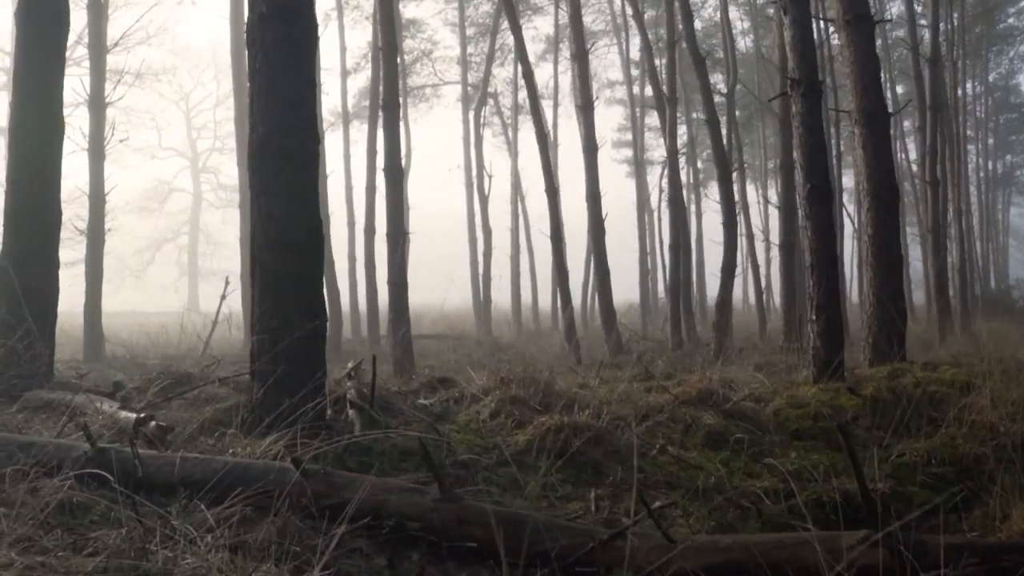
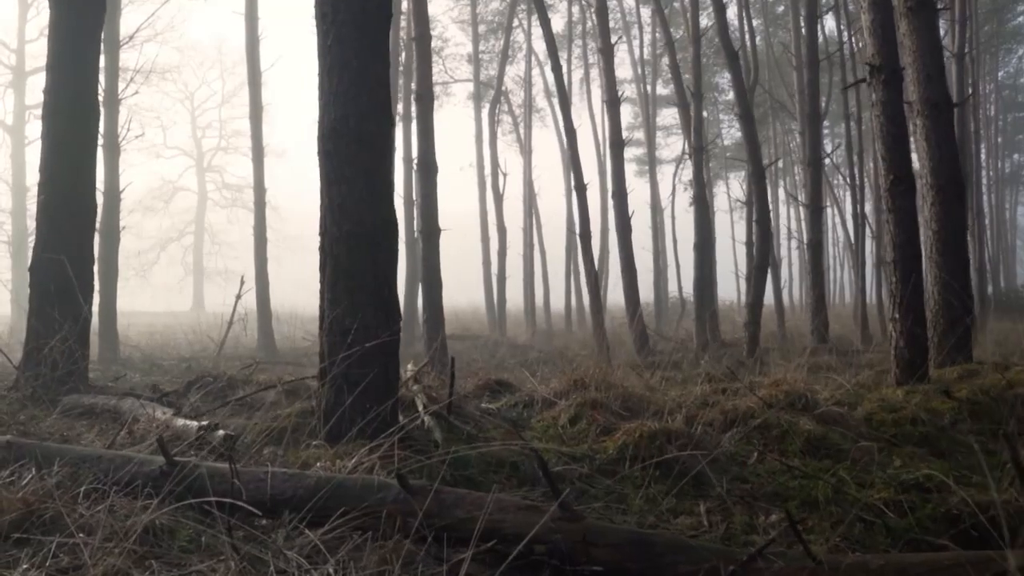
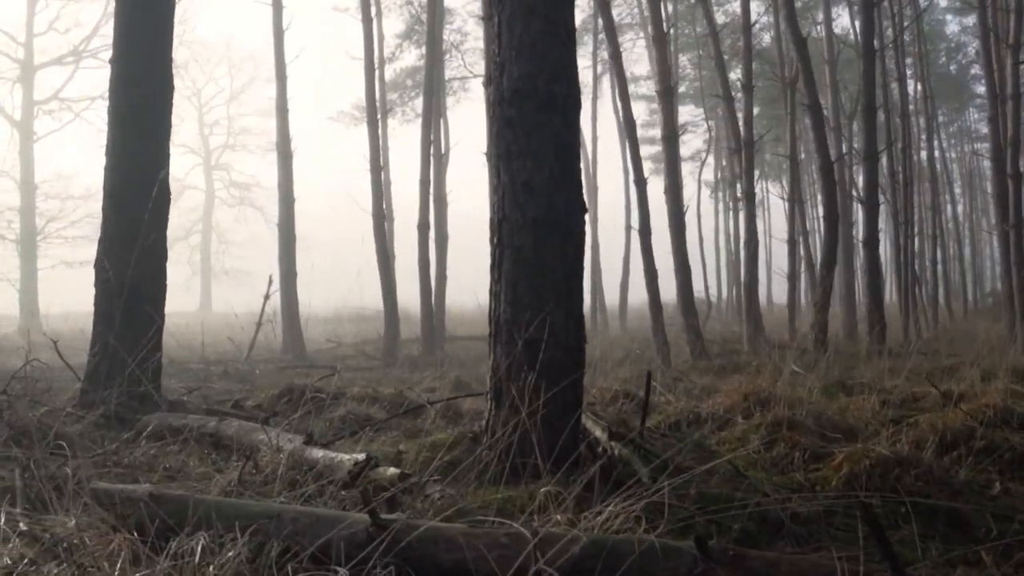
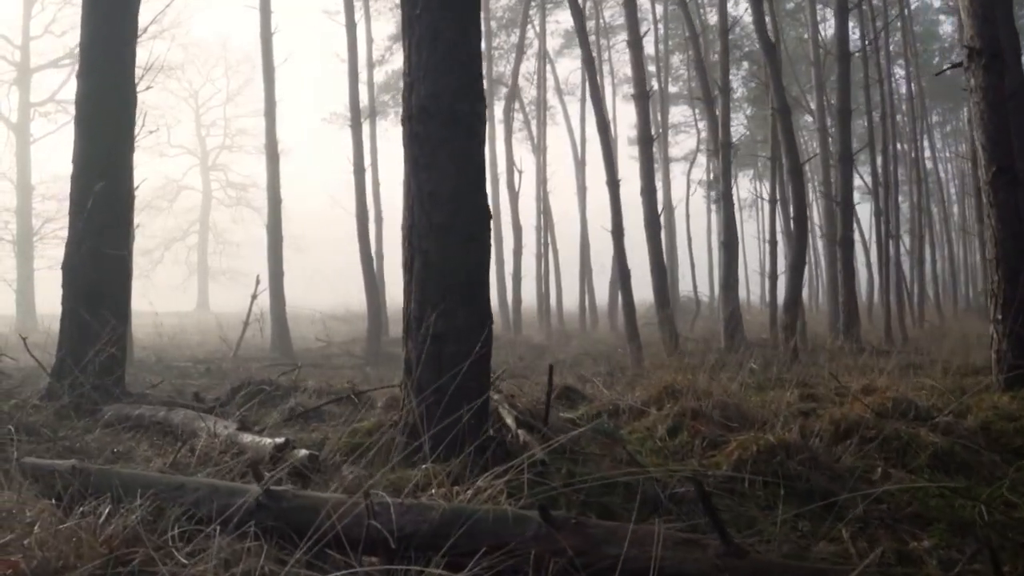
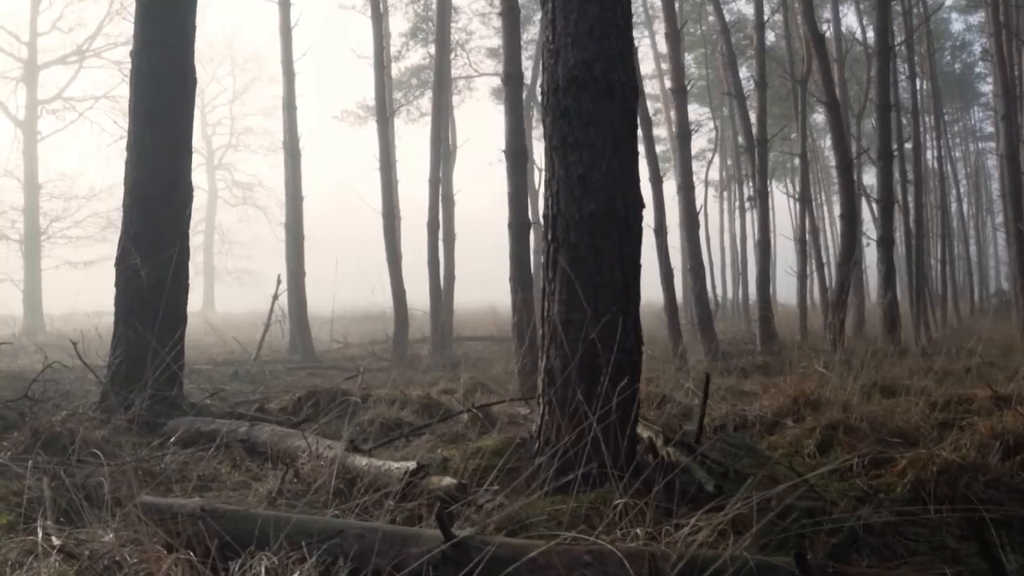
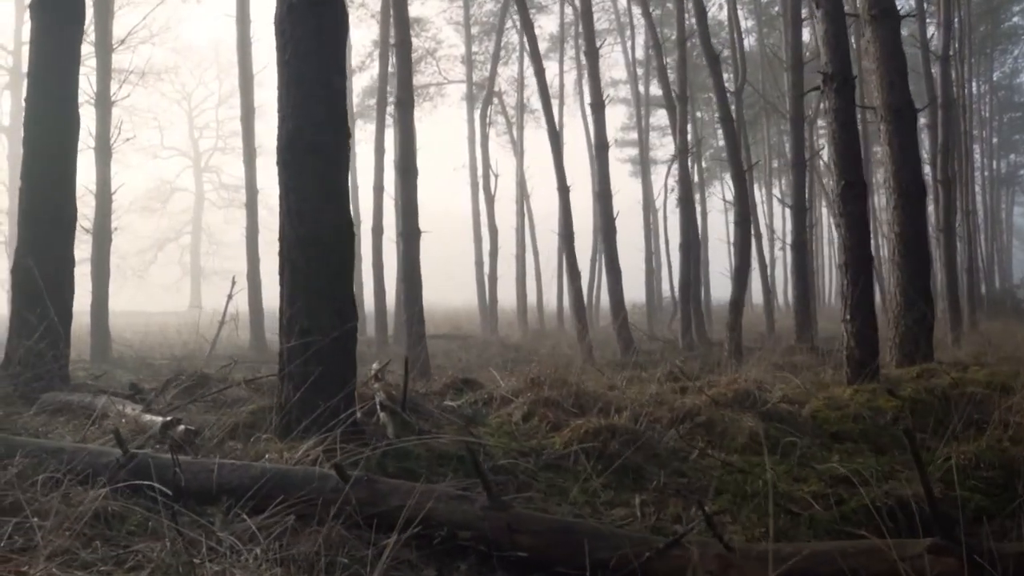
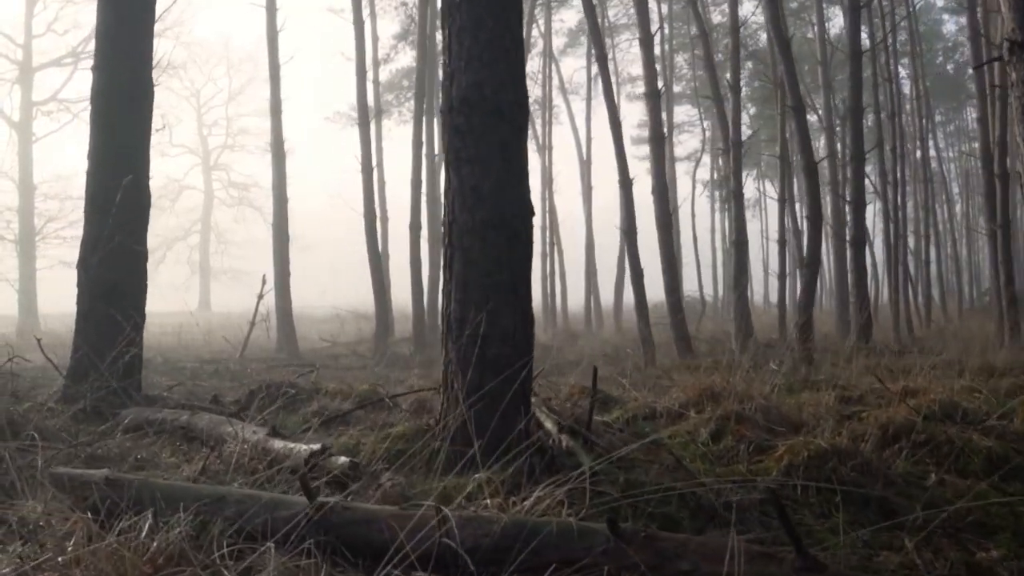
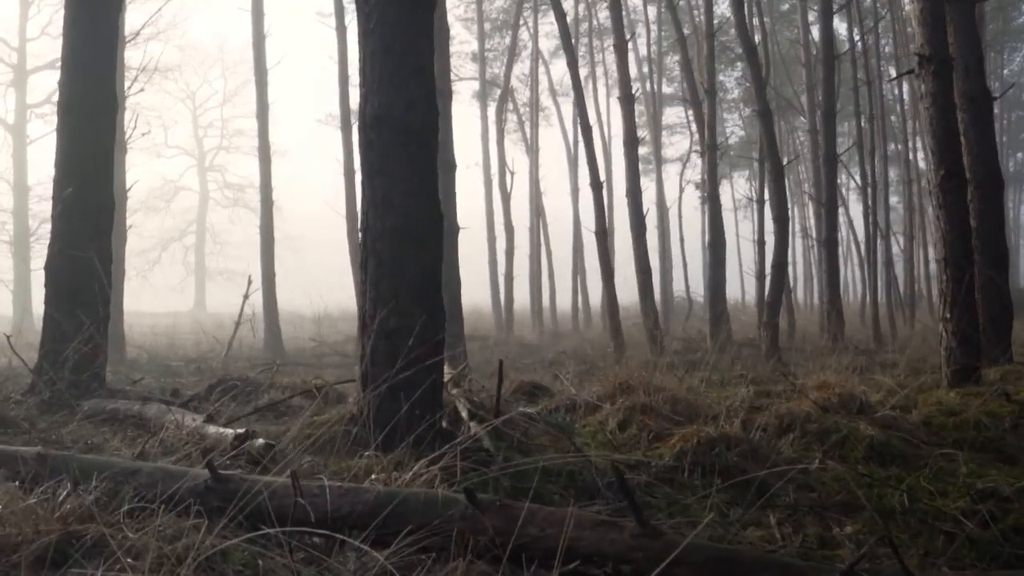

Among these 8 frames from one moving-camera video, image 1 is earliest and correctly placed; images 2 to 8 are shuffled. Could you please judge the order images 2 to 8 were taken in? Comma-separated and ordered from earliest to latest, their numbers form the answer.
6, 2, 8, 4, 7, 3, 5
